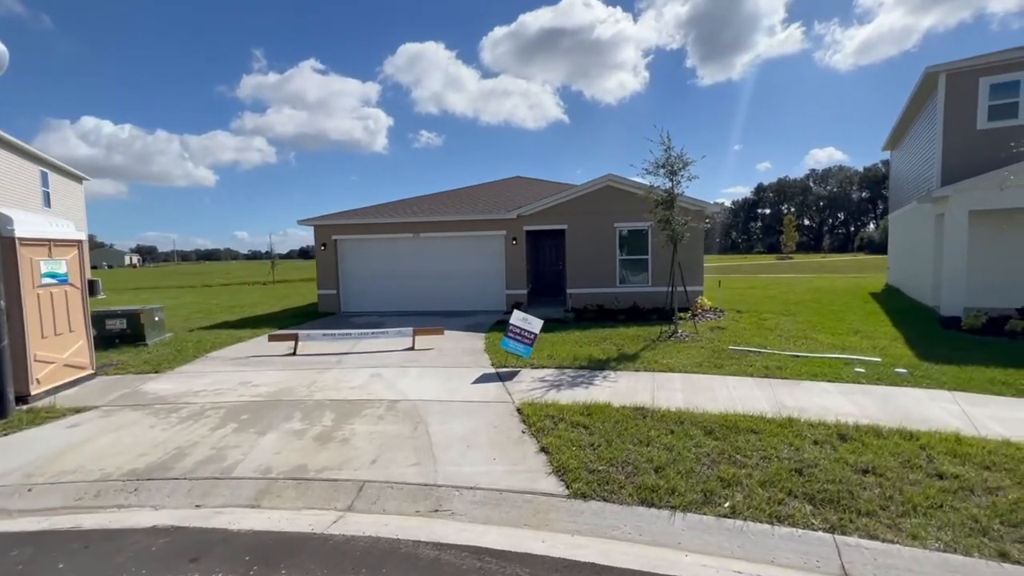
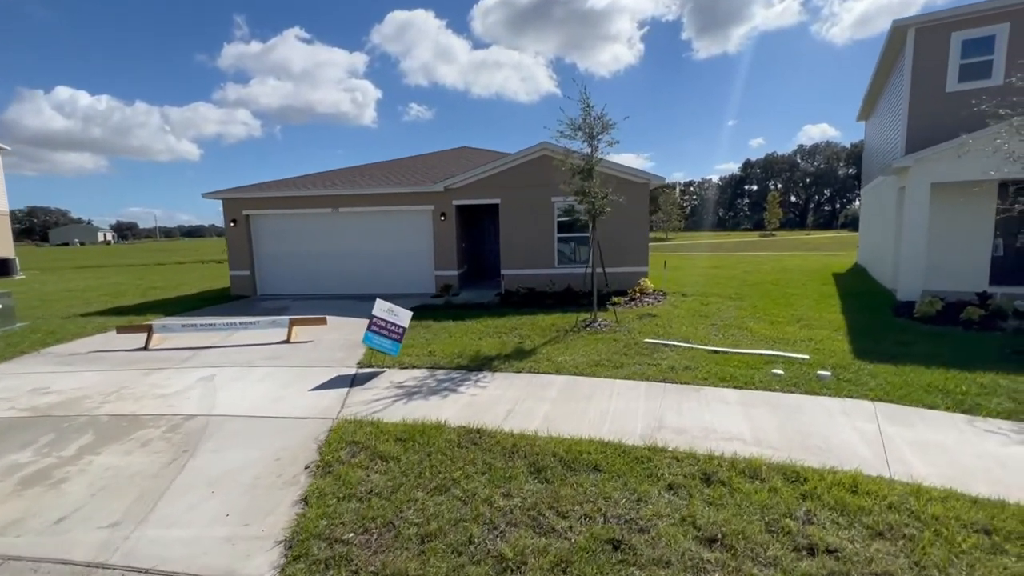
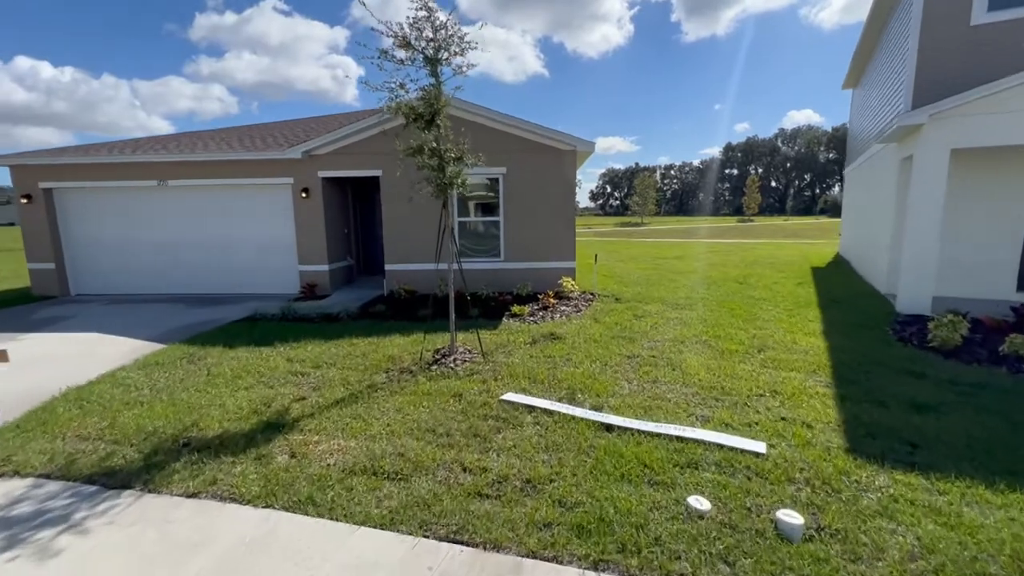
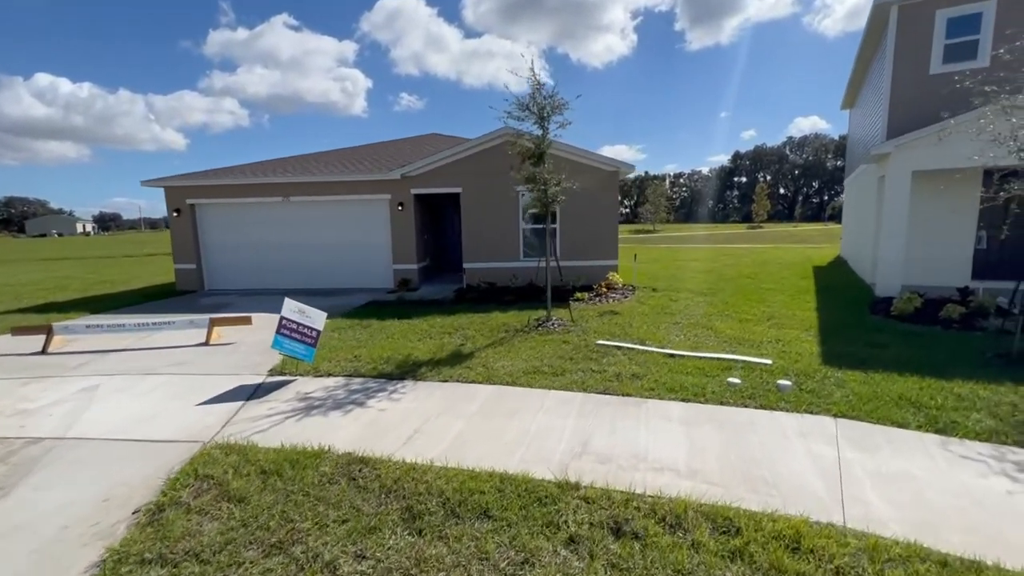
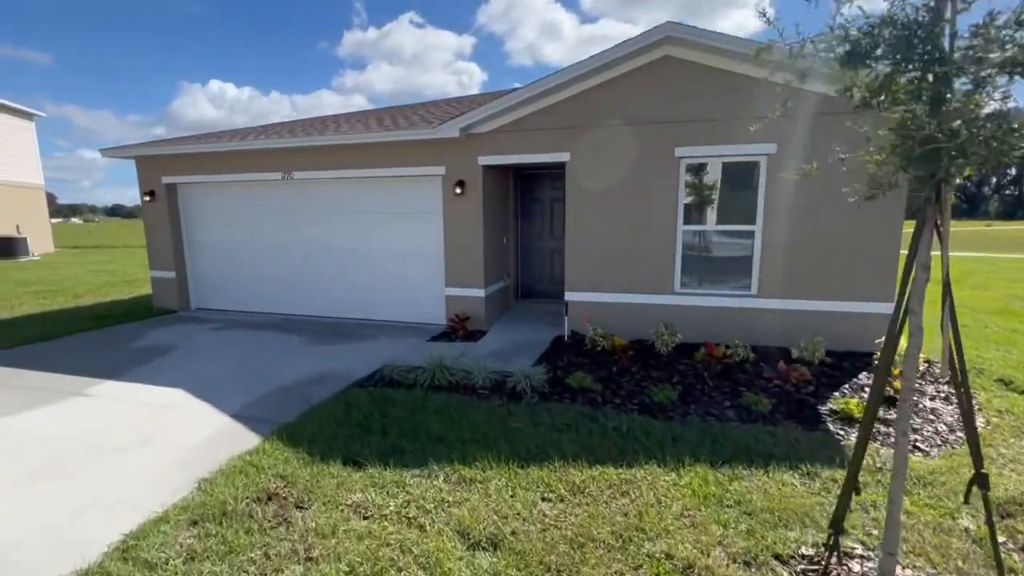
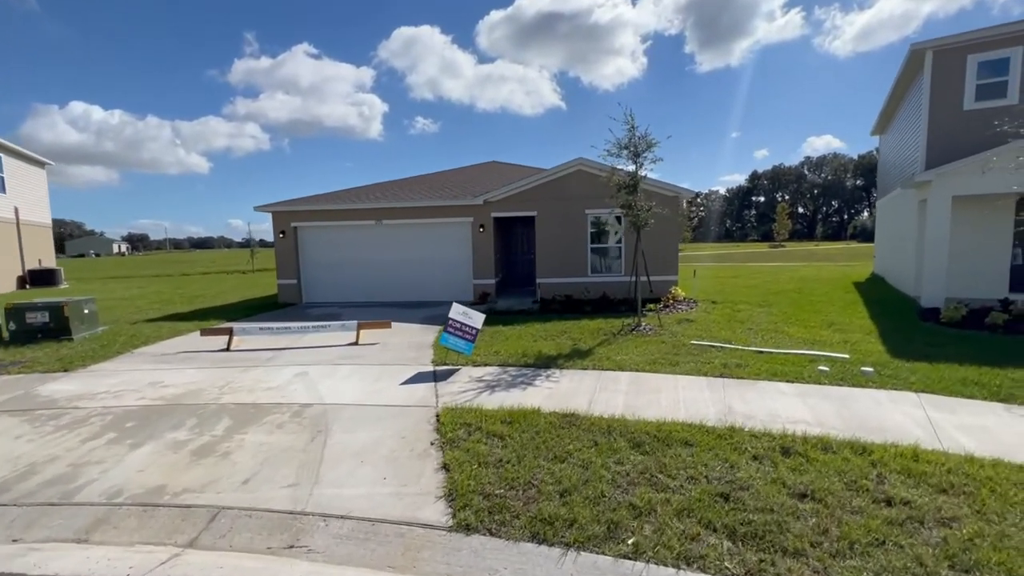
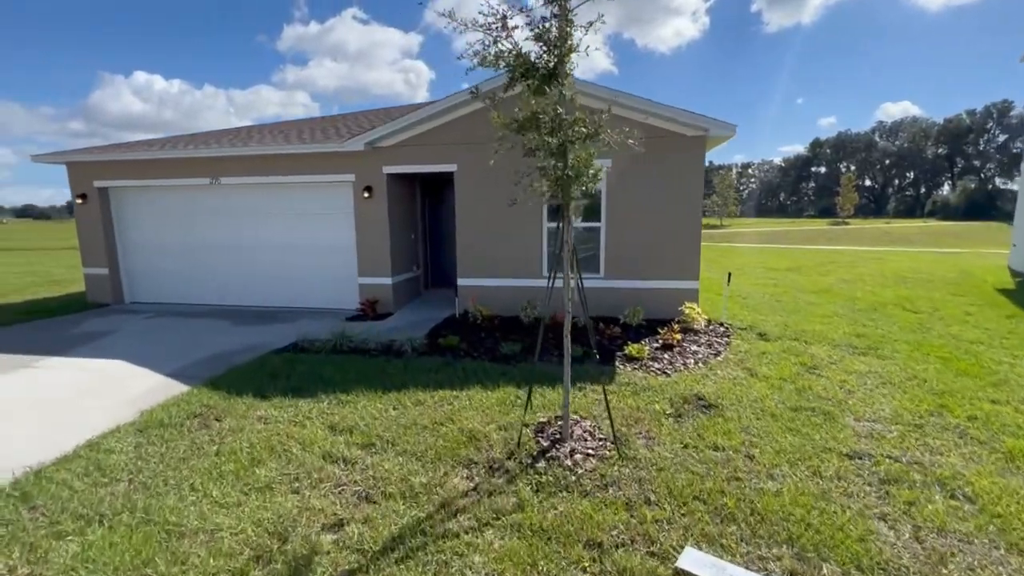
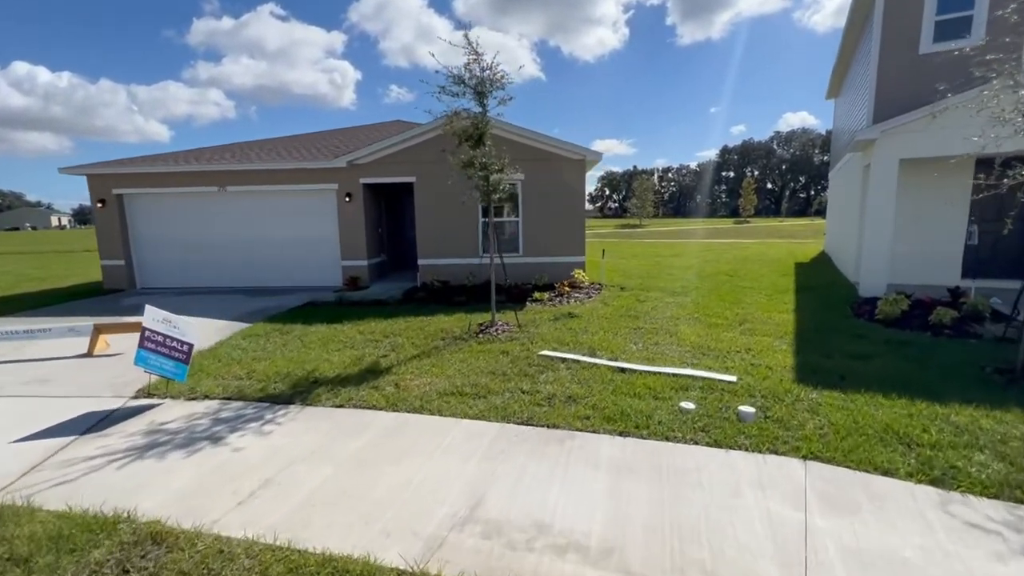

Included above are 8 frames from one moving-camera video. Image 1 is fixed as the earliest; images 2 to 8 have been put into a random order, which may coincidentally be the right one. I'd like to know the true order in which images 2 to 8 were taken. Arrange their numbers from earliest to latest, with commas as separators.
6, 2, 4, 8, 3, 7, 5
